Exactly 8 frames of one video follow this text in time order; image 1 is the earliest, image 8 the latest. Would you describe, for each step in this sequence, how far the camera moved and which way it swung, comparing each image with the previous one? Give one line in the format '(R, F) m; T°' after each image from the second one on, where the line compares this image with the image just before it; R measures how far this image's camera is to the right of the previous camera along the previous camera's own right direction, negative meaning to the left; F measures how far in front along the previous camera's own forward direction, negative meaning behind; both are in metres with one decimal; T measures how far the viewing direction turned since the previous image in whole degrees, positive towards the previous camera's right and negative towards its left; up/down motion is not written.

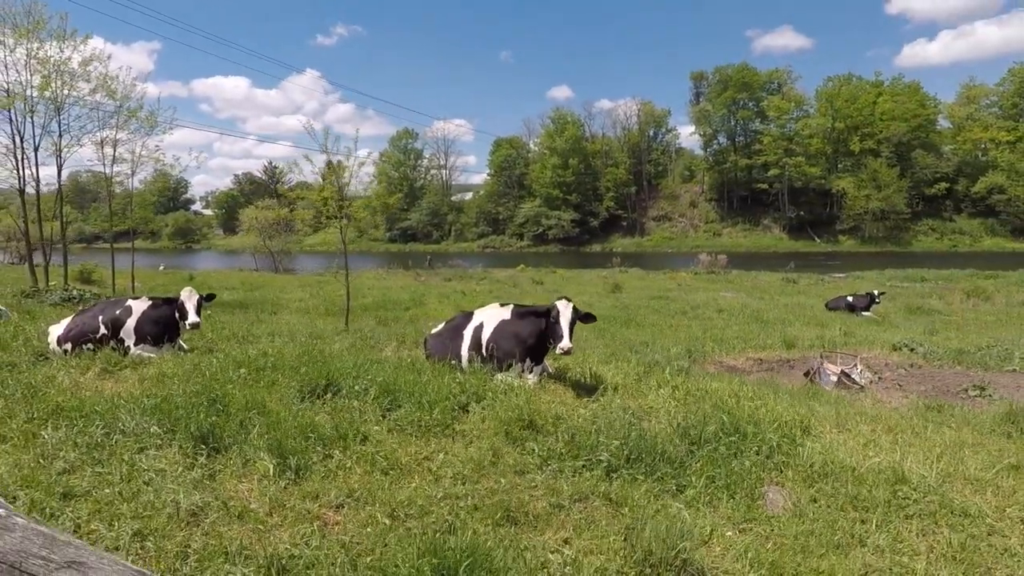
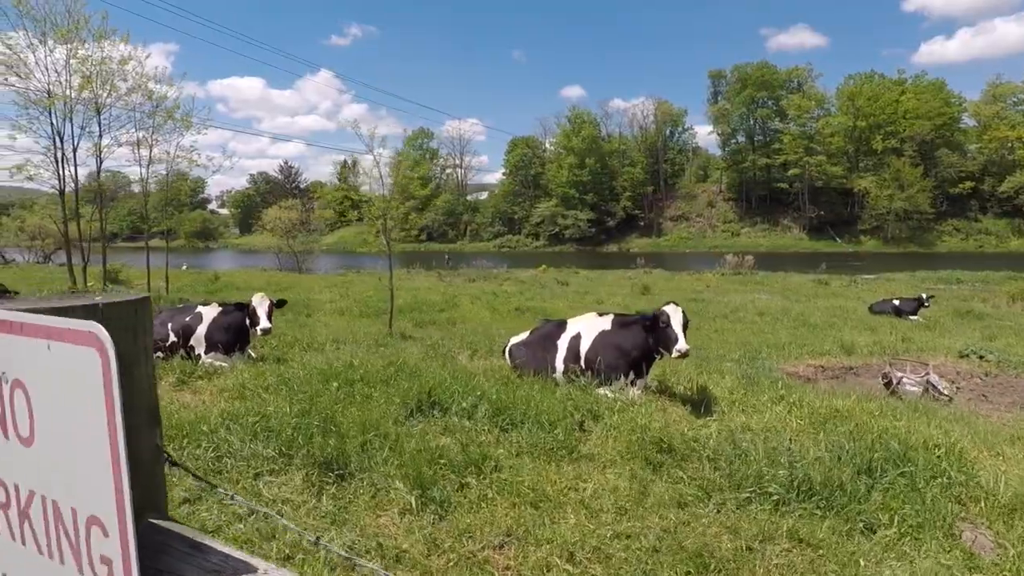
(-1.2, +0.5) m; -1°
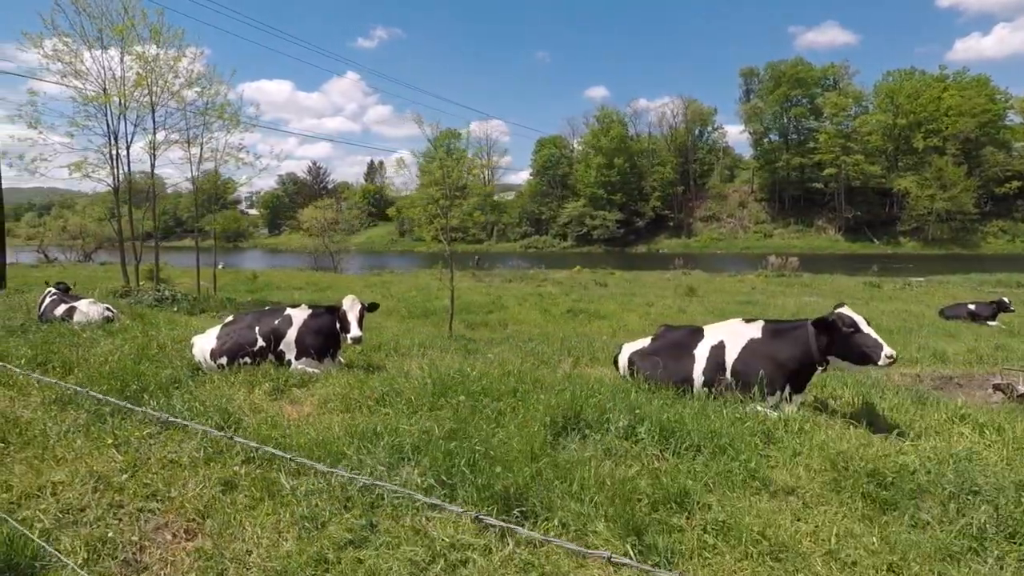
(-1.4, +0.8) m; -2°
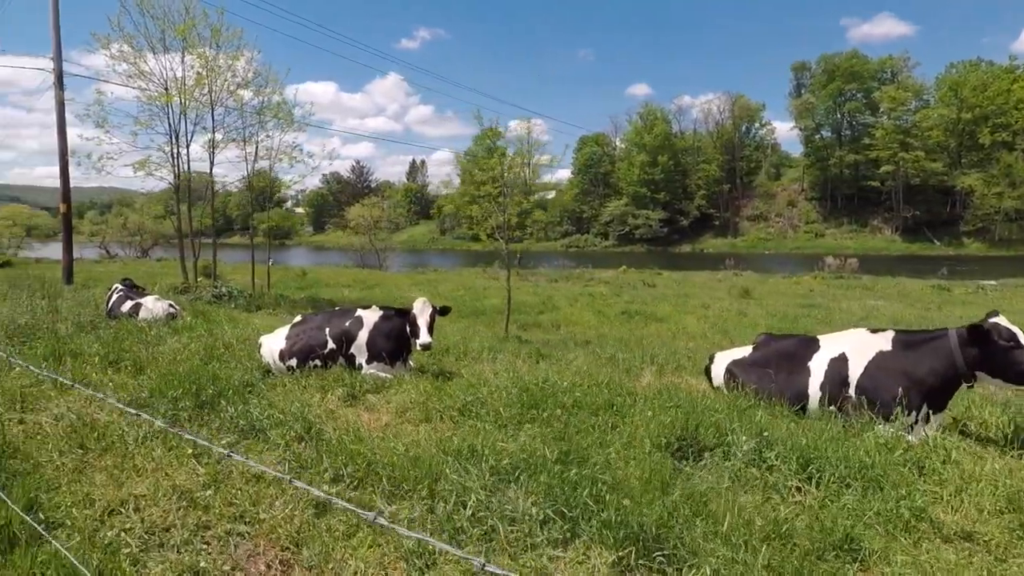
(-0.6, +0.5) m; -4°
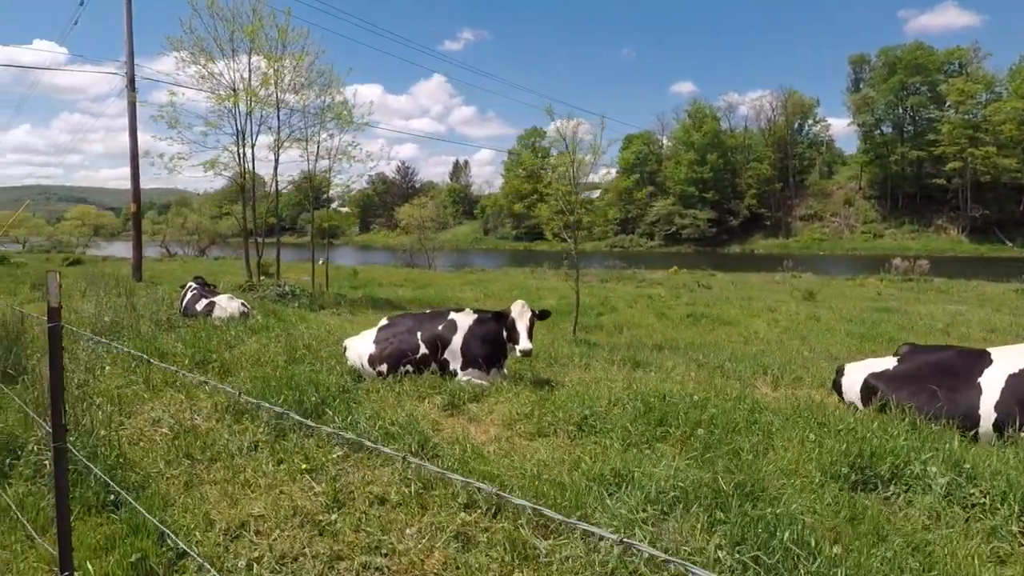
(-0.9, +0.5) m; -4°
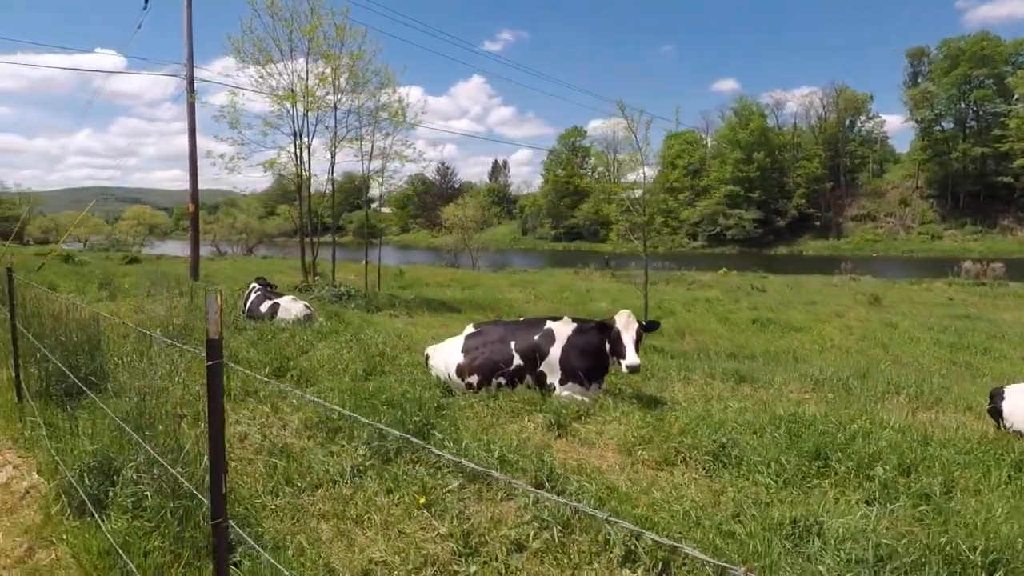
(-0.8, +0.6) m; -4°
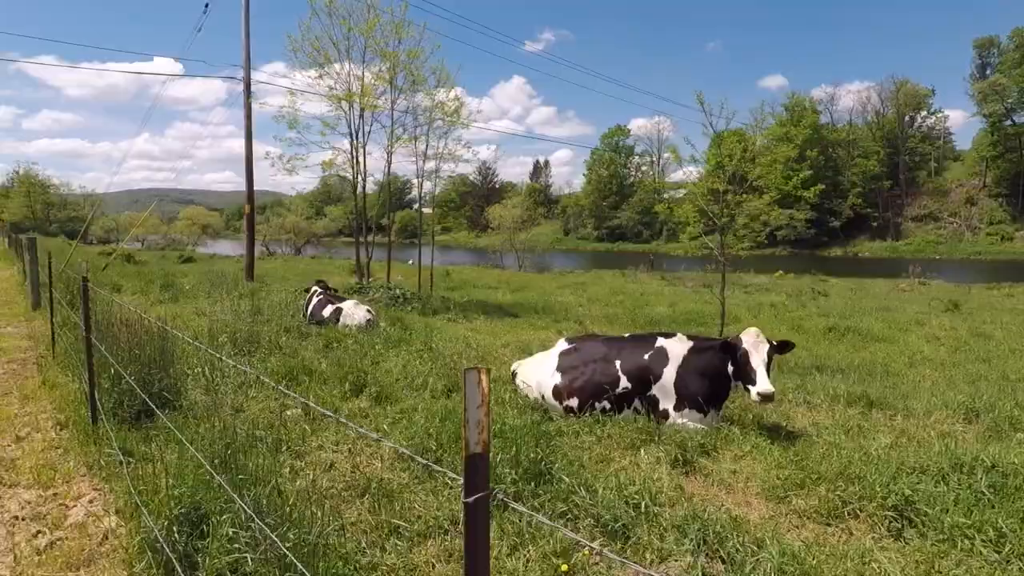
(-0.8, +0.8) m; -4°
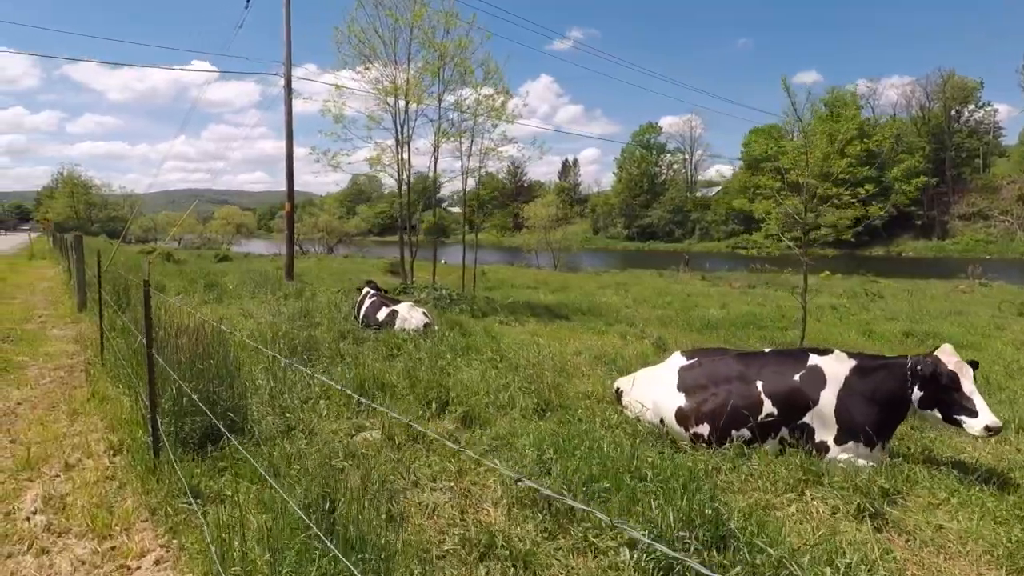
(-0.9, +1.0) m; -3°
